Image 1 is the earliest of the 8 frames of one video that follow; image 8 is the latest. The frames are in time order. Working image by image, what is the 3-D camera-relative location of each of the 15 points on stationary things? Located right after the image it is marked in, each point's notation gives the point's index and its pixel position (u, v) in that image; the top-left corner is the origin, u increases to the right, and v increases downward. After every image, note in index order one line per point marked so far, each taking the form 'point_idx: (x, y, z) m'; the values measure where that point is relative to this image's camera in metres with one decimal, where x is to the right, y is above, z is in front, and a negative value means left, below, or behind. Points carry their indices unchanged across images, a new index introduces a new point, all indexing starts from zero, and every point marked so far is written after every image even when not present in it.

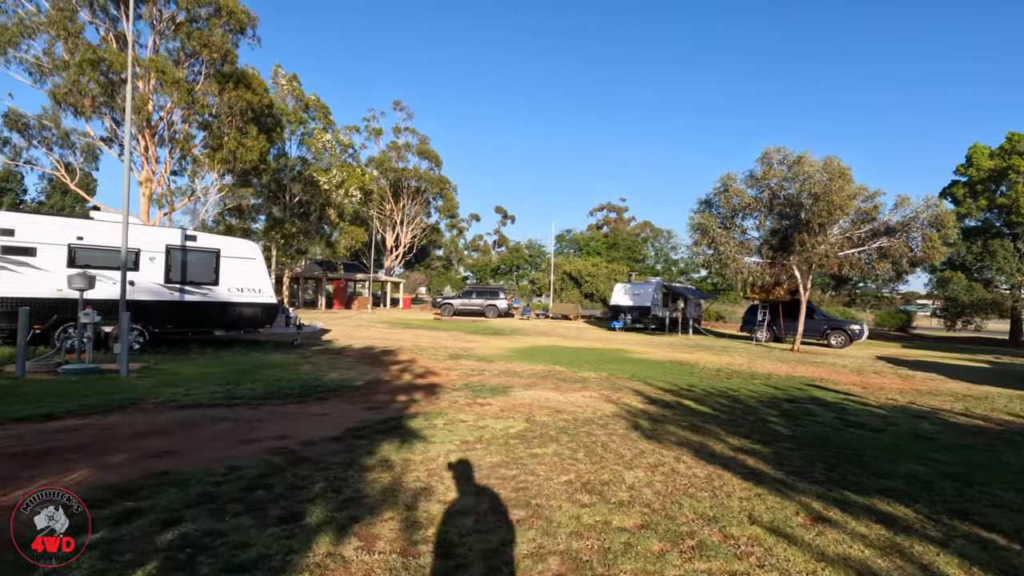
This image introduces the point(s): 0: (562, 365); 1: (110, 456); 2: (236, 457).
0: (+1.3, -2.0, +14.0) m
1: (-4.1, -1.7, +5.4) m
2: (-2.8, -1.7, +5.4) m
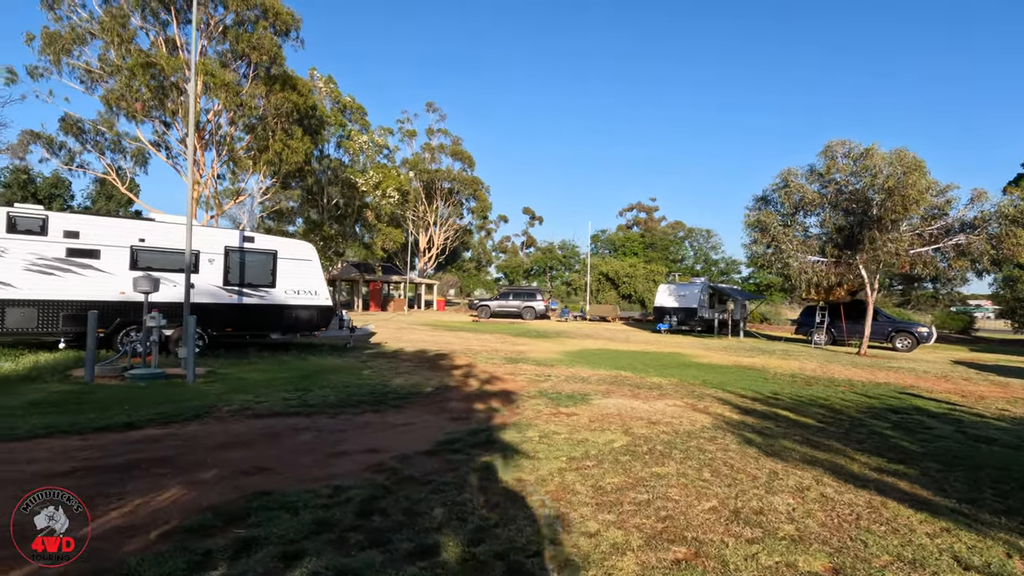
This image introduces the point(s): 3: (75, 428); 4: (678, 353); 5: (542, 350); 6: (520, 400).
0: (+2.9, -2.1, +13.3) m
1: (-3.0, -1.8, +5.0) m
2: (-1.7, -1.7, +5.0) m
3: (-5.0, -1.6, +6.1) m
4: (+5.7, -2.2, +18.4) m
5: (+1.0, -2.1, +17.2) m
6: (+0.2, -1.8, +8.6) m
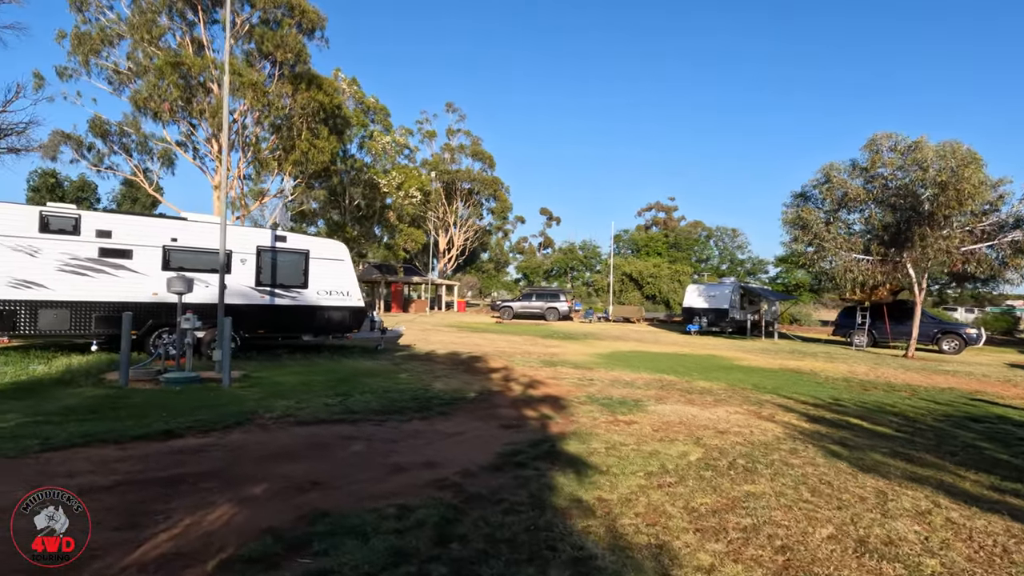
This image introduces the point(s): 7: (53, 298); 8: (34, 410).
0: (+3.8, -2.1, +12.8) m
1: (-2.3, -1.7, +4.6) m
2: (-1.0, -1.7, +4.5) m
3: (-4.3, -1.6, +5.7) m
4: (+6.8, -2.2, +17.8) m
5: (+2.0, -2.1, +16.7) m
6: (+0.9, -1.8, +8.1) m
7: (-8.2, -0.2, +9.5) m
8: (-5.9, -1.5, +6.6) m
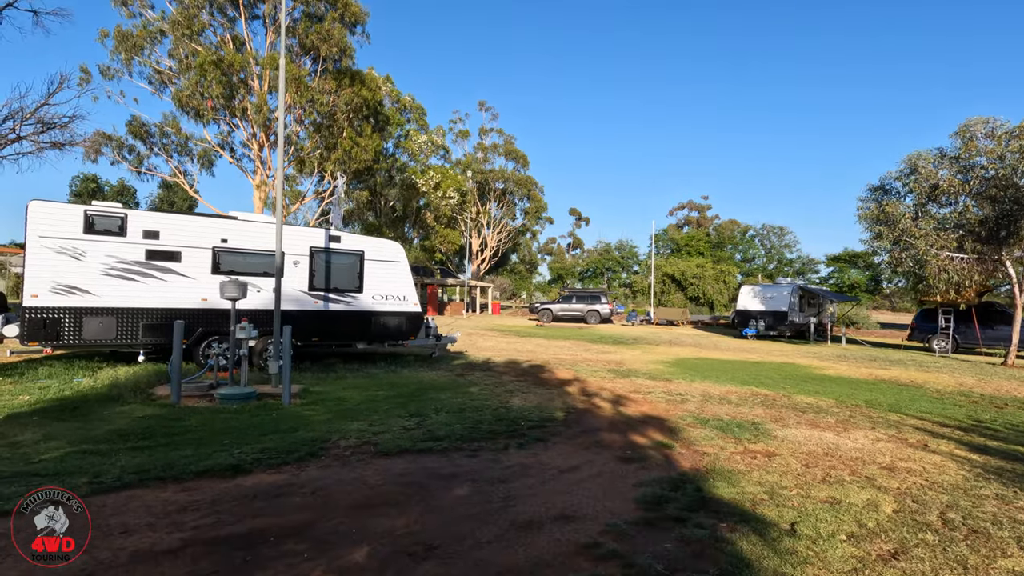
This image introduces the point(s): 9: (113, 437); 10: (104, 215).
0: (+5.3, -2.1, +11.5) m
1: (-1.1, -1.8, +3.6) m
2: (+0.2, -1.8, +3.4) m
3: (-3.1, -1.7, +4.8) m
4: (+8.5, -2.3, +16.3) m
5: (+3.7, -2.1, +15.5) m
6: (+2.3, -1.9, +6.9) m
7: (-6.8, -0.3, +8.7) m
8: (-4.7, -1.6, +5.7) m
9: (-4.3, -1.6, +5.8) m
10: (-6.8, +1.2, +8.8) m
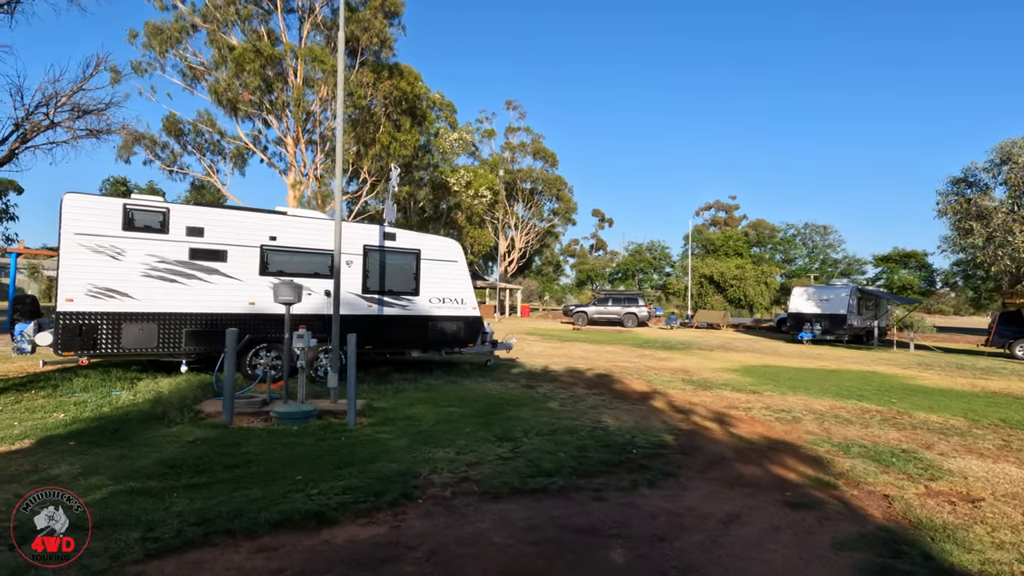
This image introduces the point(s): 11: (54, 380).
0: (+6.7, -2.1, +10.2) m
1: (0.0, -1.8, +2.5) m
2: (+1.3, -1.8, +2.3) m
3: (-1.9, -1.7, +3.8) m
4: (+10.1, -2.3, +14.9) m
5: (+5.2, -2.2, +14.2) m
6: (+3.5, -1.9, +5.8) m
7: (-5.5, -0.3, +7.8) m
8: (-3.5, -1.6, +4.8) m
9: (-3.1, -1.6, +4.8) m
10: (-5.5, +1.2, +7.9) m
11: (-7.1, -1.4, +8.2) m
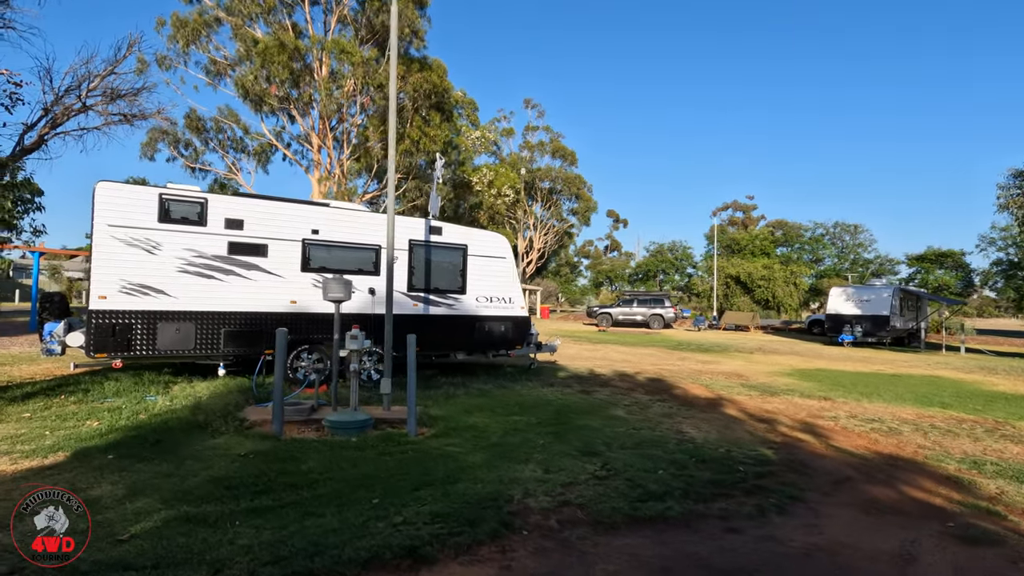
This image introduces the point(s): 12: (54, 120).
0: (+7.6, -2.1, +9.3) m
1: (+0.8, -1.8, +1.8) m
2: (+2.1, -1.7, +1.6) m
3: (-1.1, -1.6, +3.1) m
4: (+11.1, -2.3, +14.0) m
5: (+6.3, -2.2, +13.4) m
6: (+4.4, -1.8, +5.0) m
7: (-4.6, -0.3, +7.2) m
8: (-2.6, -1.6, +4.1) m
9: (-2.3, -1.6, +4.1) m
10: (-4.6, +1.2, +7.3) m
11: (-6.2, -1.4, +7.6) m
12: (-6.3, +2.3, +7.3) m
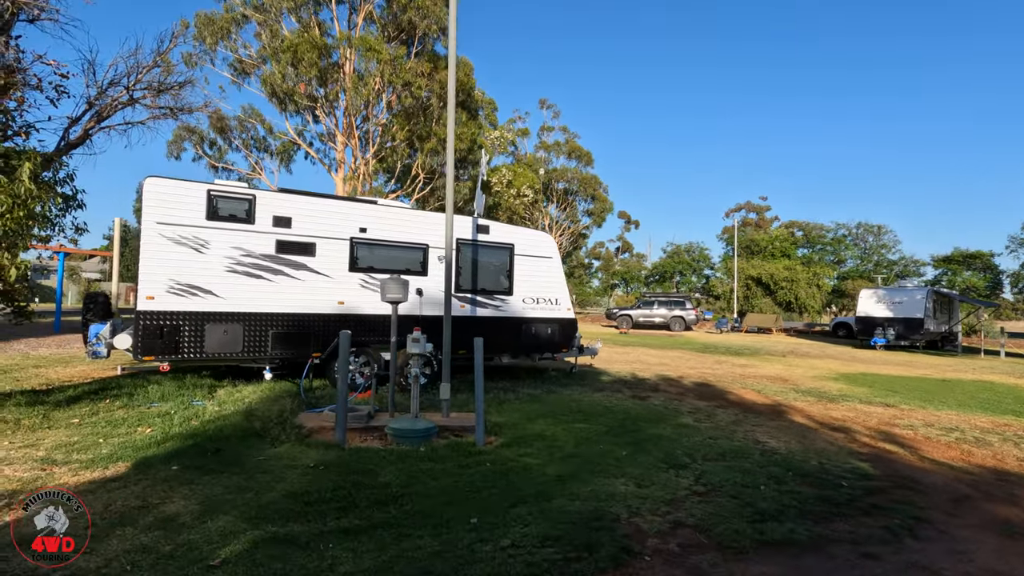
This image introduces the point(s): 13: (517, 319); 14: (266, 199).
0: (+8.5, -2.1, +8.9) m
1: (+1.5, -1.7, +1.5) m
2: (+2.8, -1.7, +1.2) m
3: (-0.3, -1.6, +2.8) m
4: (+12.0, -2.3, +13.5) m
5: (+7.2, -2.2, +13.0) m
6: (+5.1, -1.8, +4.6) m
7: (-3.8, -0.3, +6.9) m
8: (-1.9, -1.6, +3.8) m
9: (-1.5, -1.6, +3.8) m
10: (-3.8, +1.2, +7.1) m
11: (-5.3, -1.4, +7.4) m
12: (-5.5, +2.3, +7.0) m
13: (+0.1, -0.5, +9.2) m
14: (-3.4, +1.2, +7.3) m
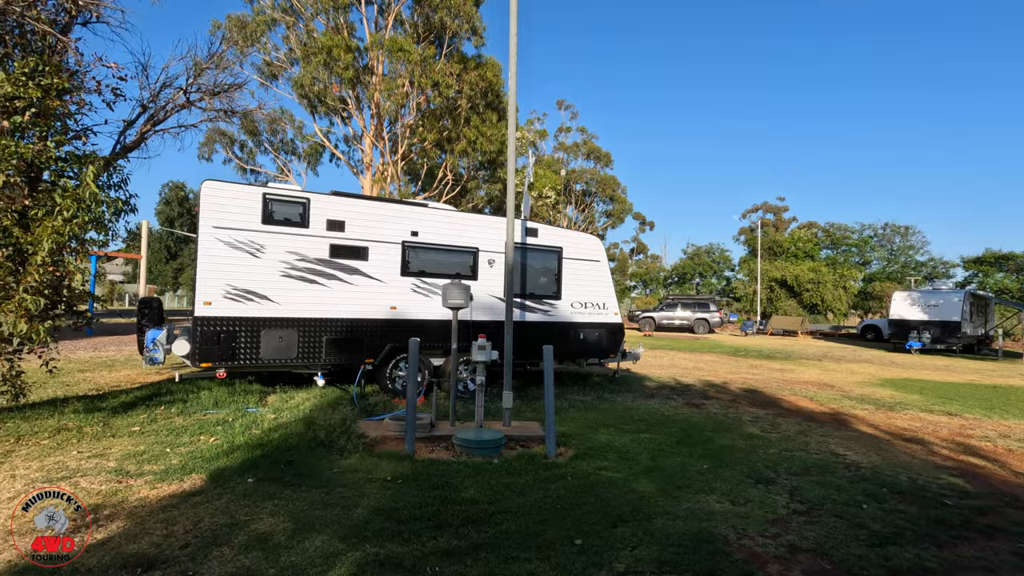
0: (+9.3, -2.2, +8.5) m
1: (+2.2, -1.8, +1.3) m
2: (+3.5, -1.8, +1.0) m
3: (+0.3, -1.7, +2.6) m
4: (+12.9, -2.4, +13.1) m
5: (+8.1, -2.3, +12.6) m
6: (+5.9, -1.9, +4.3) m
7: (-3.0, -0.3, +6.8) m
8: (-1.1, -1.6, +3.7) m
9: (-0.8, -1.6, +3.7) m
10: (-3.0, +1.2, +6.9) m
11: (-4.6, -1.5, +7.3) m
12: (-4.7, +2.2, +7.0) m
13: (+0.9, -0.6, +9.0) m
14: (-2.6, +1.2, +7.2) m
